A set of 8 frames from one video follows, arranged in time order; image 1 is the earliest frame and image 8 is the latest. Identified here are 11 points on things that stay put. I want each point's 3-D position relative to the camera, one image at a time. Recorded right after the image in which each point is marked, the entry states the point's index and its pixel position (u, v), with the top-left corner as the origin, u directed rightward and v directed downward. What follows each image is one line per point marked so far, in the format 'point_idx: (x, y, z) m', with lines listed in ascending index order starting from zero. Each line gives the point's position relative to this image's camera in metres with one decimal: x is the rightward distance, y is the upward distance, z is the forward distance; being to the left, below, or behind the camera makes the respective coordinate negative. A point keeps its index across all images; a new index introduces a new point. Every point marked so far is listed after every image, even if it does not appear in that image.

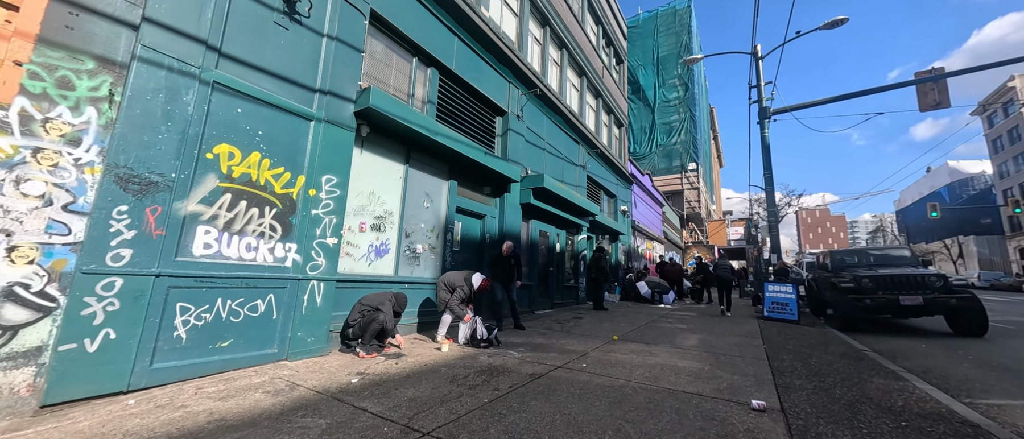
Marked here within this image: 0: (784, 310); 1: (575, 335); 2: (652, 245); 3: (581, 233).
0: (+6.7, -2.2, +8.4) m
1: (+1.0, -1.9, +5.5) m
2: (+7.9, -1.5, +19.4) m
3: (+2.1, -0.4, +10.6) m
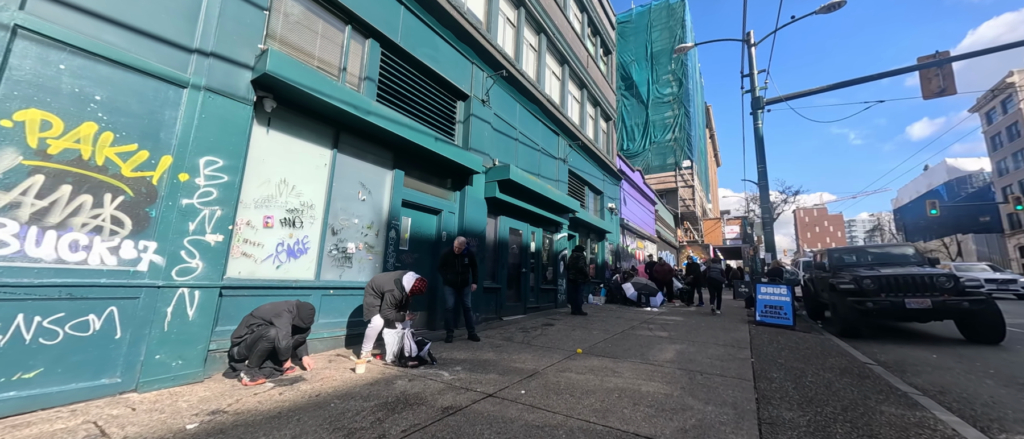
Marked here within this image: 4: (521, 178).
0: (+6.0, -2.1, +7.7) m
1: (+0.3, -1.8, +4.8) m
2: (+7.1, -1.4, +18.6) m
3: (+1.4, -0.4, +9.8) m
4: (+0.2, +0.8, +7.0) m
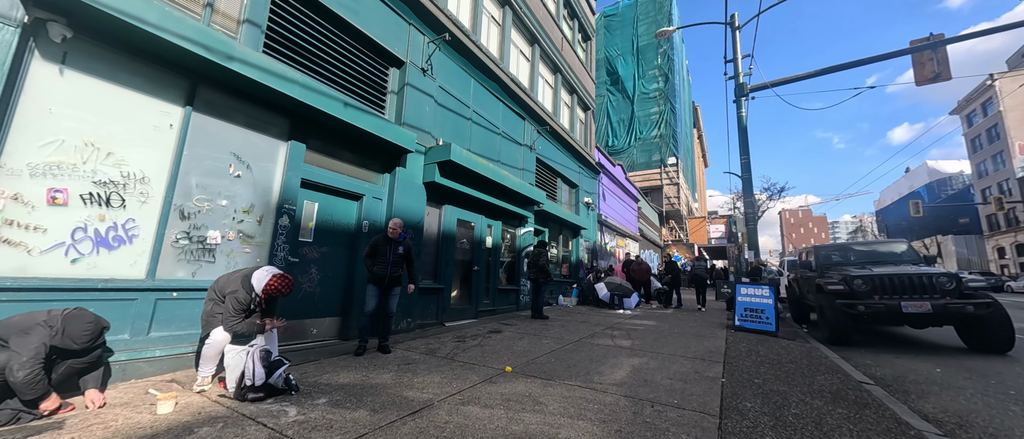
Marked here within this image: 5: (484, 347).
0: (+4.9, -2.0, +6.8) m
1: (-0.7, -1.6, +3.8) m
2: (+5.8, -1.2, +17.8) m
3: (+0.3, -0.2, +8.9) m
4: (-0.8, +1.0, +6.1) m
5: (-0.4, -1.7, +4.7) m
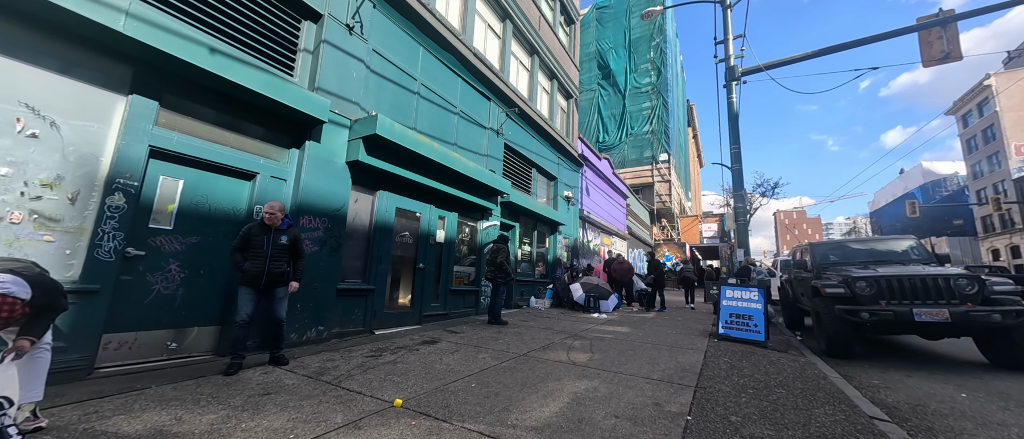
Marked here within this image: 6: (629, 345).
0: (+4.1, -1.9, +5.9) m
1: (-1.5, -1.4, +2.8) m
2: (+4.8, -1.0, +16.9) m
3: (-0.6, 0.0, +7.9) m
4: (-1.7, +1.2, +5.1) m
5: (-1.2, -1.6, +3.7) m
6: (+1.8, -1.9, +5.3) m
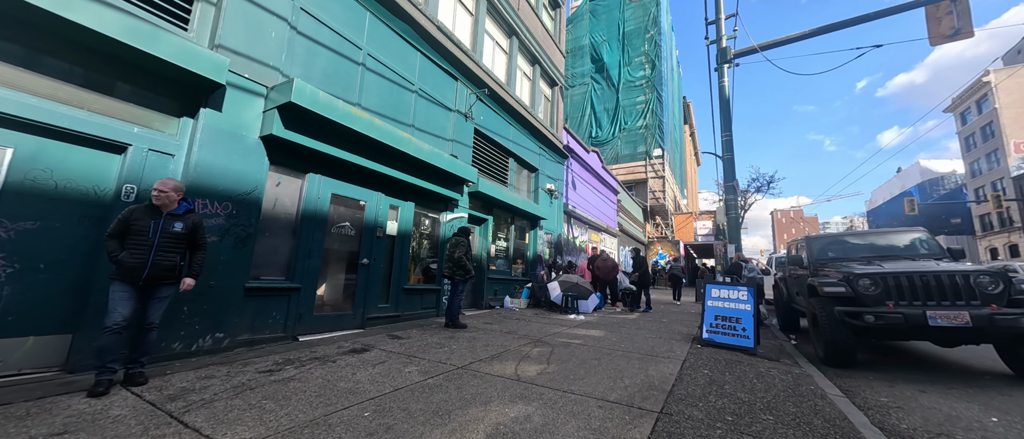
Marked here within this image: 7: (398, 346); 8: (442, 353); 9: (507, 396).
0: (+3.4, -1.7, +5.2) m
1: (-2.2, -1.3, +2.1) m
2: (+4.1, -0.8, +16.2) m
3: (-1.3, +0.2, +7.2) m
4: (-2.3, +1.4, +4.3) m
5: (-1.9, -1.4, +3.0) m
6: (+1.1, -1.8, +4.5) m
7: (-1.5, -1.6, +4.4) m
8: (-0.8, -1.6, +4.1) m
9: (0.0, -1.5, +2.9) m
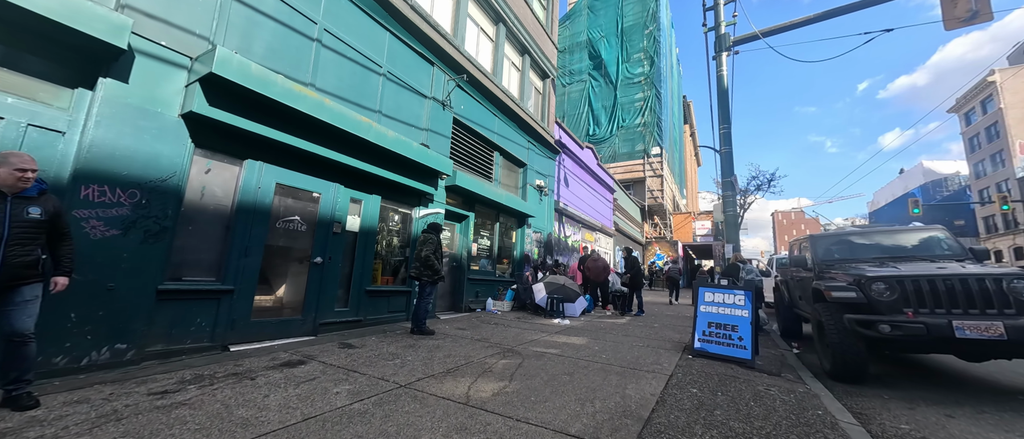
0: (+3.0, -1.6, +4.6) m
1: (-2.6, -1.2, +1.5) m
2: (+3.7, -0.8, +15.6) m
3: (-1.7, +0.3, +6.6) m
4: (-2.7, +1.5, +3.8) m
5: (-2.3, -1.3, +2.4) m
6: (+0.7, -1.7, +4.0) m
7: (-1.9, -1.5, +3.8) m
8: (-1.3, -1.5, +3.6) m
9: (-0.5, -1.4, +2.3) m
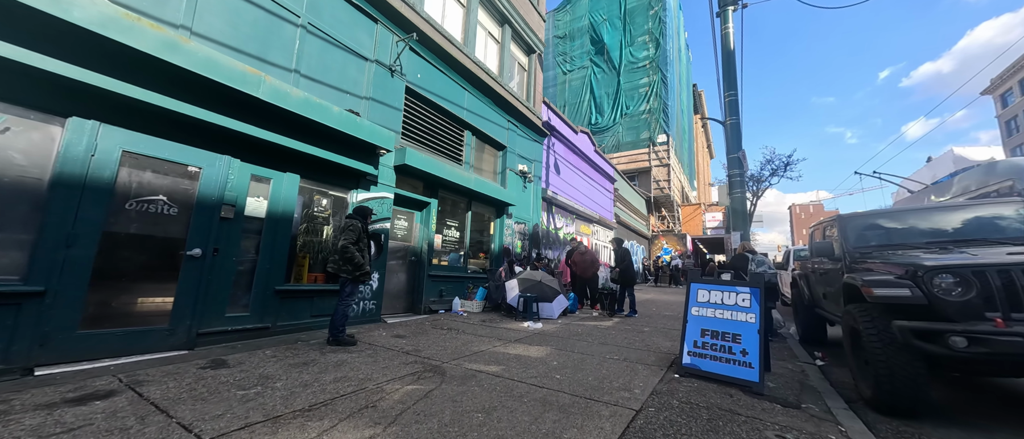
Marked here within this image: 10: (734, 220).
0: (+2.2, -1.4, +3.4) m
1: (-3.4, -1.0, +0.5) m
2: (+3.2, -0.4, +14.4) m
3: (-2.4, +0.5, +5.6) m
4: (-3.6, +1.7, +2.7) m
5: (-3.2, -1.1, +1.4) m
6: (-0.1, -1.4, +2.9) m
7: (-2.7, -1.3, +2.8) m
8: (-2.0, -1.3, +2.5) m
9: (-1.3, -1.2, +1.2) m
10: (+4.9, 0.0, +7.4) m
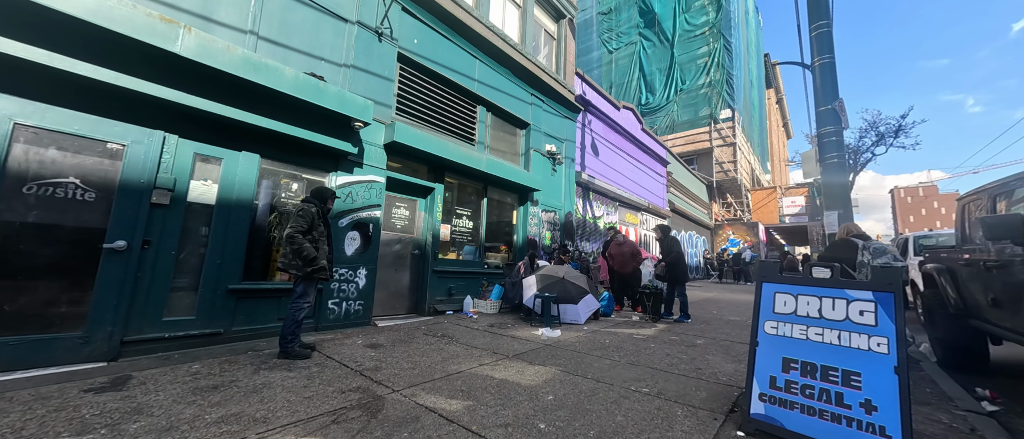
0: (+1.9, -1.1, +2.0) m
1: (-4.1, -0.9, -0.1) m
2: (+4.6, +0.1, +12.7) m
3: (-2.3, +0.7, +4.8) m
4: (-3.9, +1.8, +2.1) m
5: (-3.7, -1.0, +0.8) m
6: (-0.4, -1.3, +1.8) m
7: (-3.0, -1.2, +2.1) m
8: (-2.4, -1.2, +1.7) m
9: (-1.8, -1.0, +0.3) m
10: (+5.1, +0.4, +5.5) m
